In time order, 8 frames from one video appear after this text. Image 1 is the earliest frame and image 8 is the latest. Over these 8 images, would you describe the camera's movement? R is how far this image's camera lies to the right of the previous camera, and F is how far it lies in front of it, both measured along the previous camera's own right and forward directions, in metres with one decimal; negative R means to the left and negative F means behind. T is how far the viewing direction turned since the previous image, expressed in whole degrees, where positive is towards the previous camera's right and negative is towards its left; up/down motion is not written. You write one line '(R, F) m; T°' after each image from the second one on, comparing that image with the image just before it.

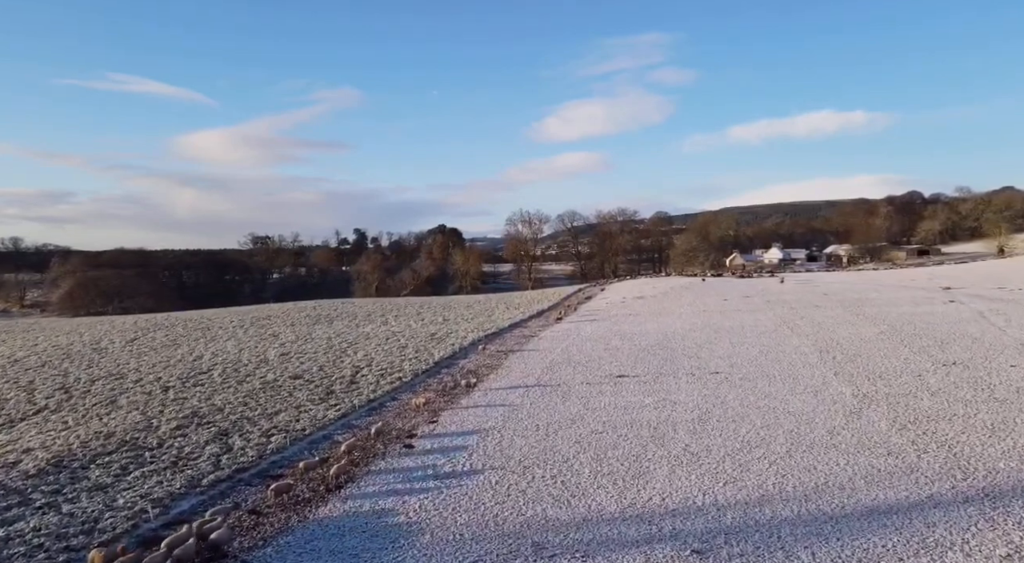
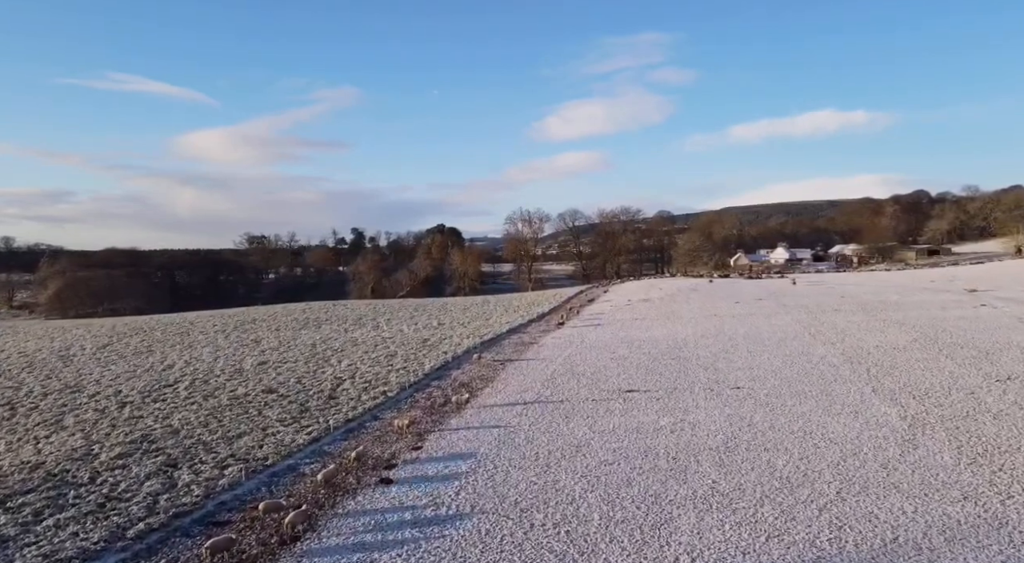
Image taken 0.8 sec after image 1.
(0.0, +1.2) m; 0°
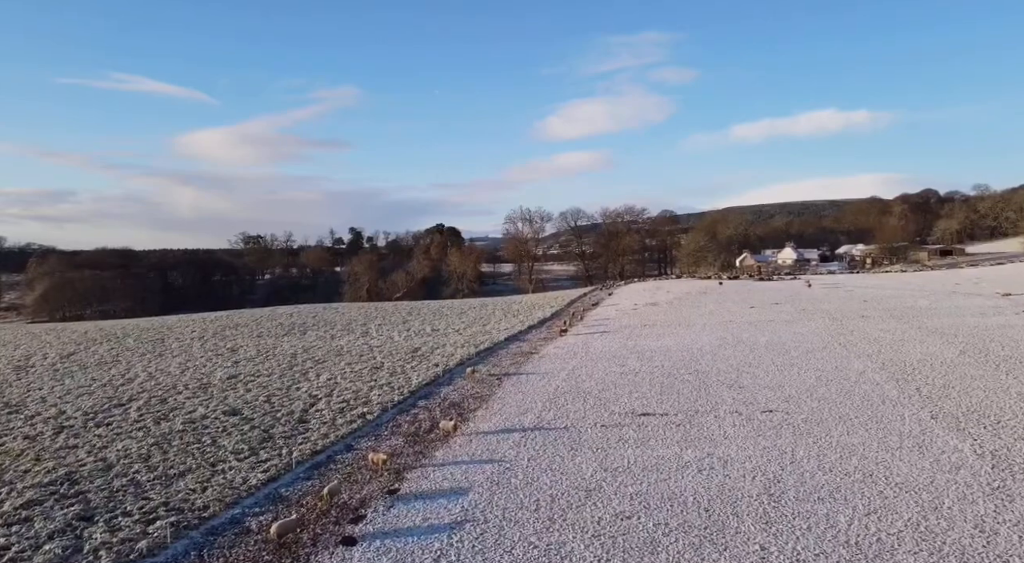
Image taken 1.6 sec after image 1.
(+0.1, +1.4) m; 0°
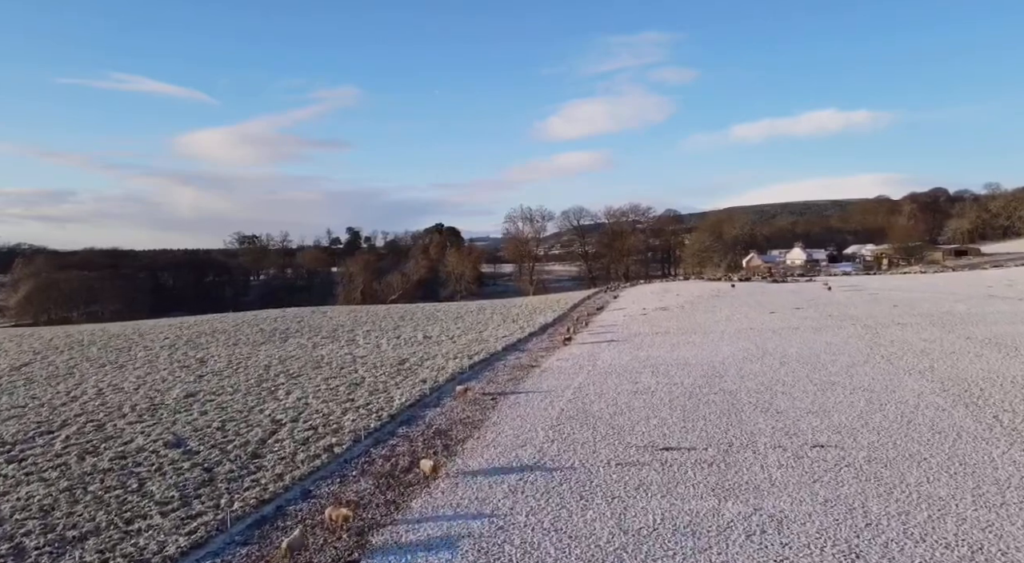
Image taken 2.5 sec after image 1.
(0.0, +1.5) m; 0°
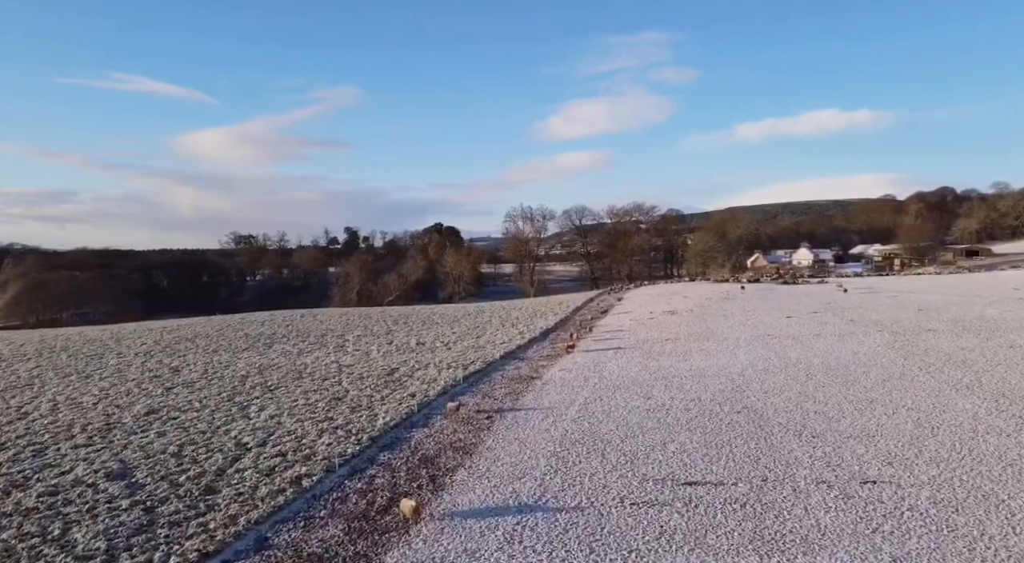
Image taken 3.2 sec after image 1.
(0.0, +1.1) m; 0°
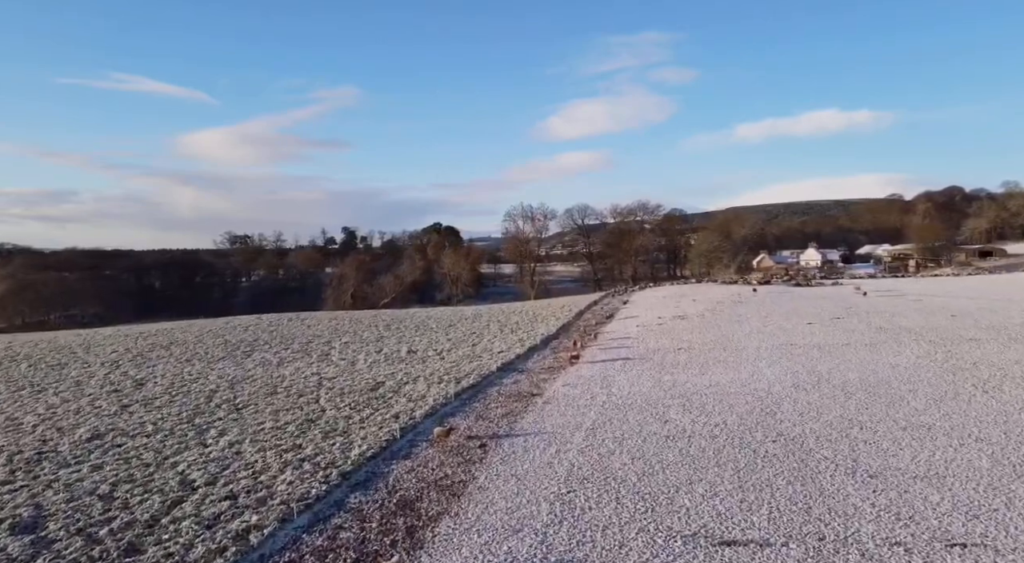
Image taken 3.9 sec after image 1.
(0.0, +1.2) m; 0°
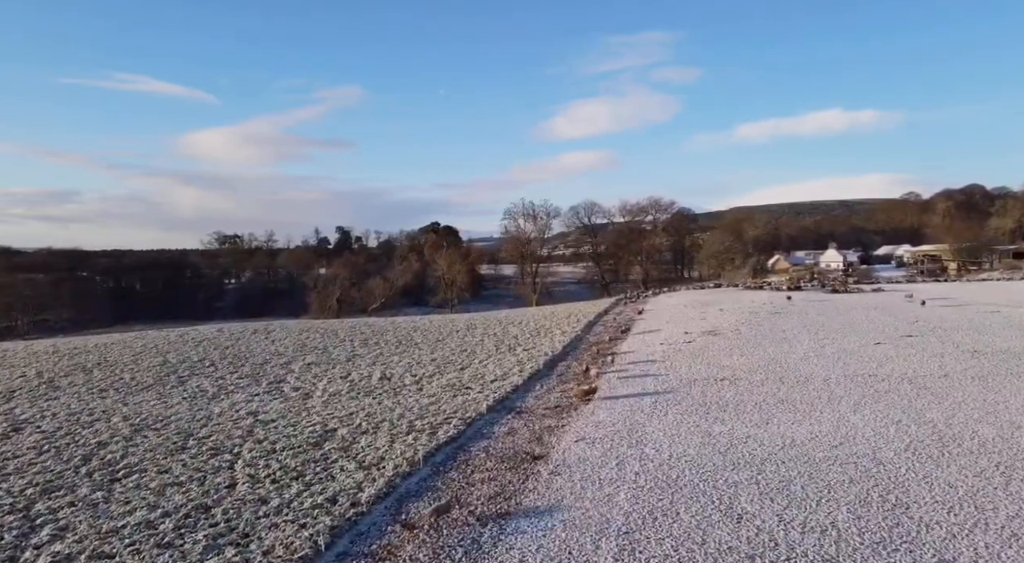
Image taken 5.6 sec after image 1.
(+0.1, +2.9) m; 0°
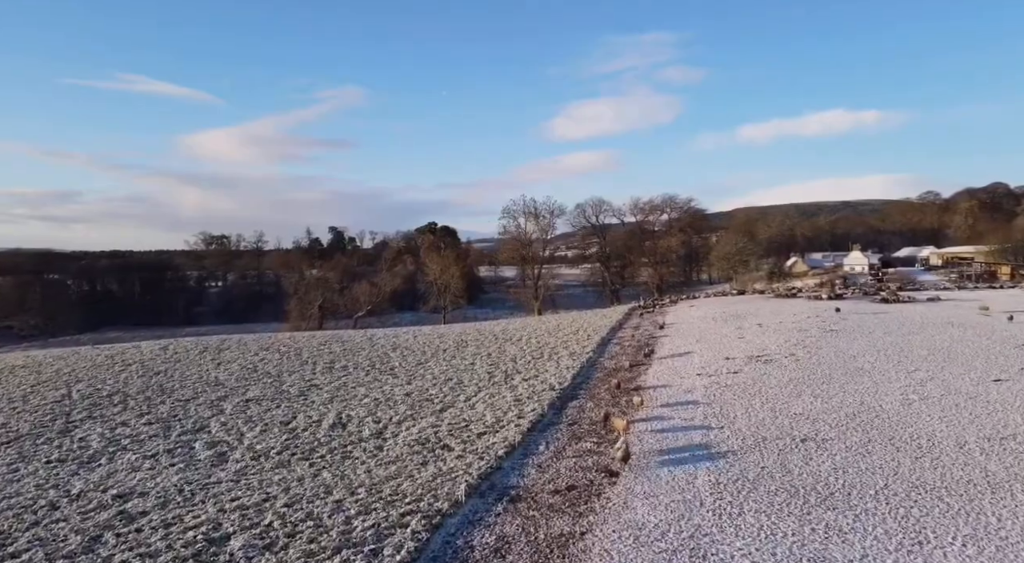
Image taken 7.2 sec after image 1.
(+0.1, +3.1) m; 0°
